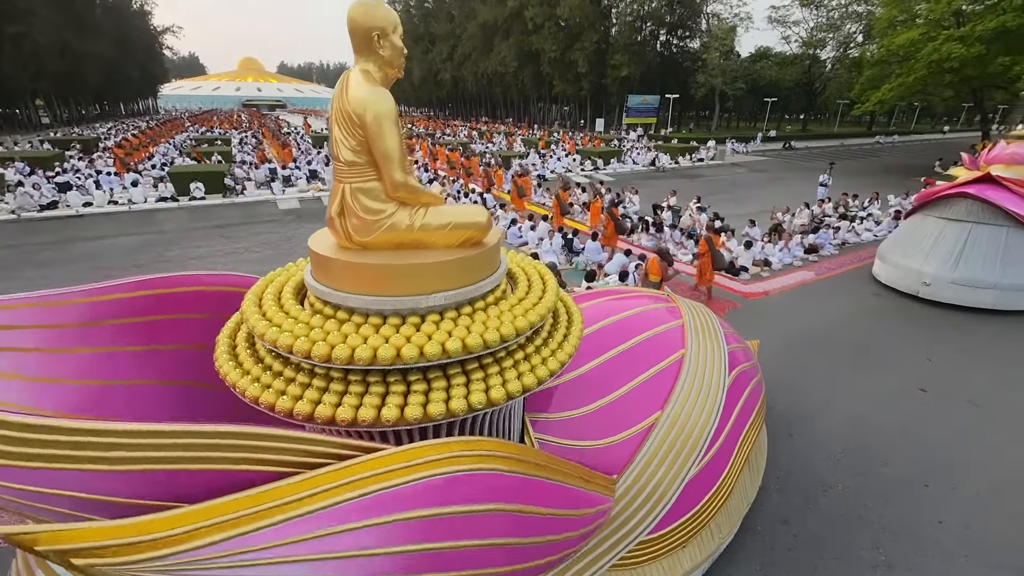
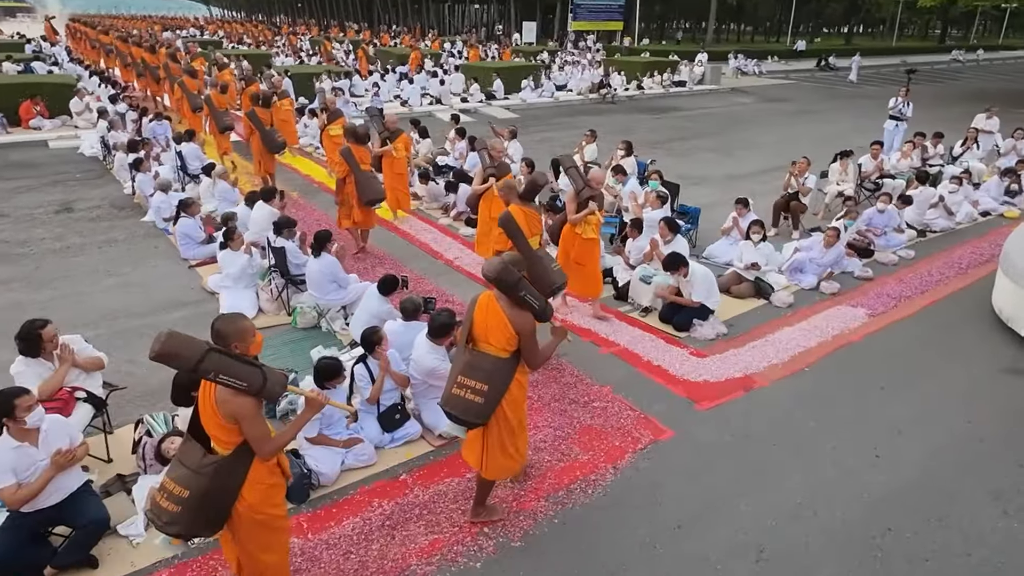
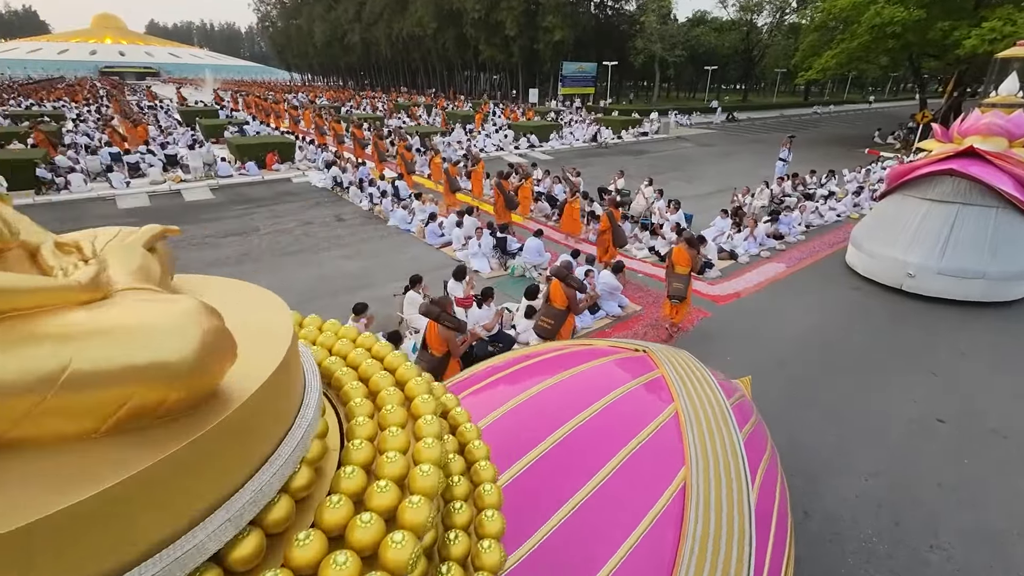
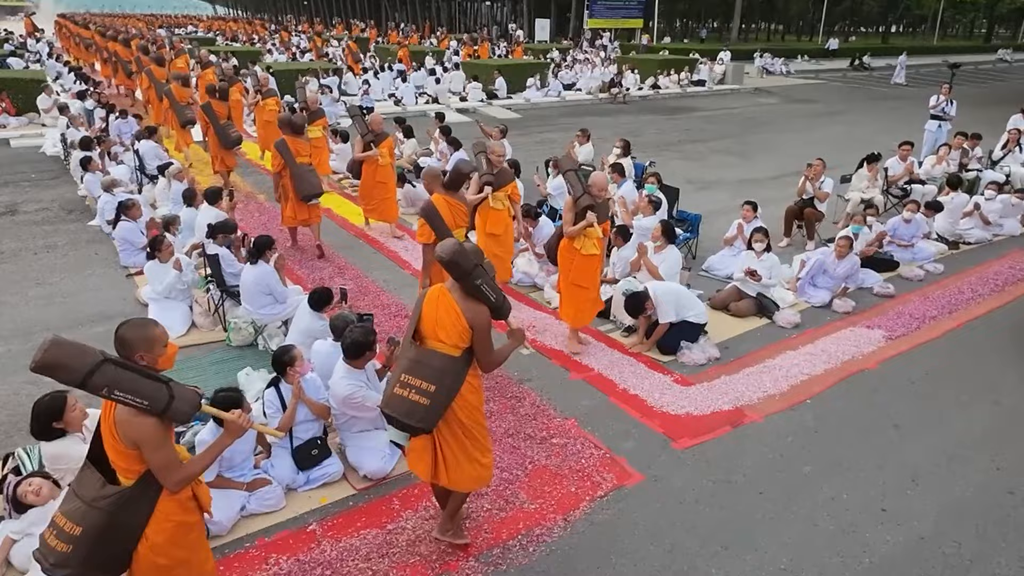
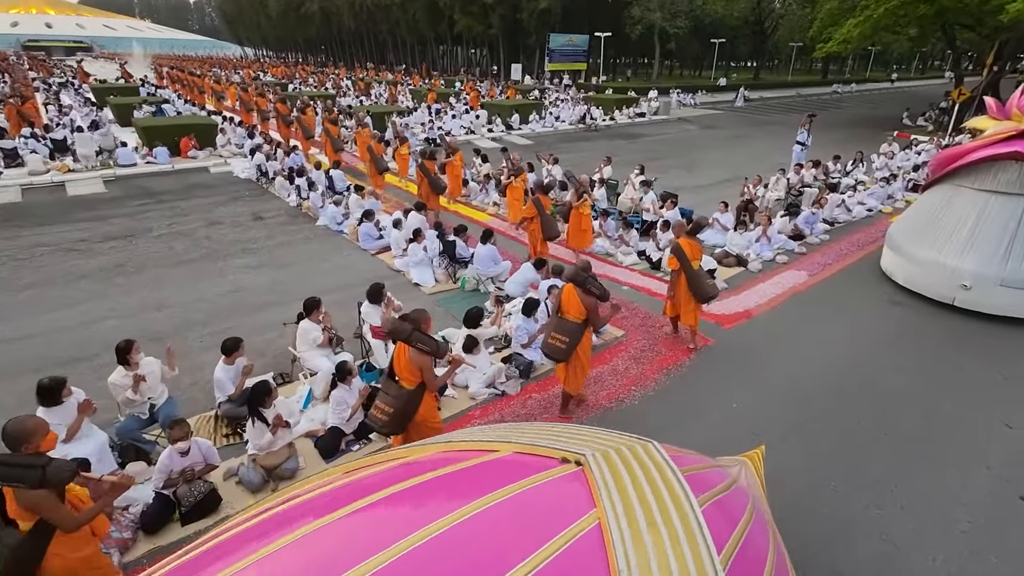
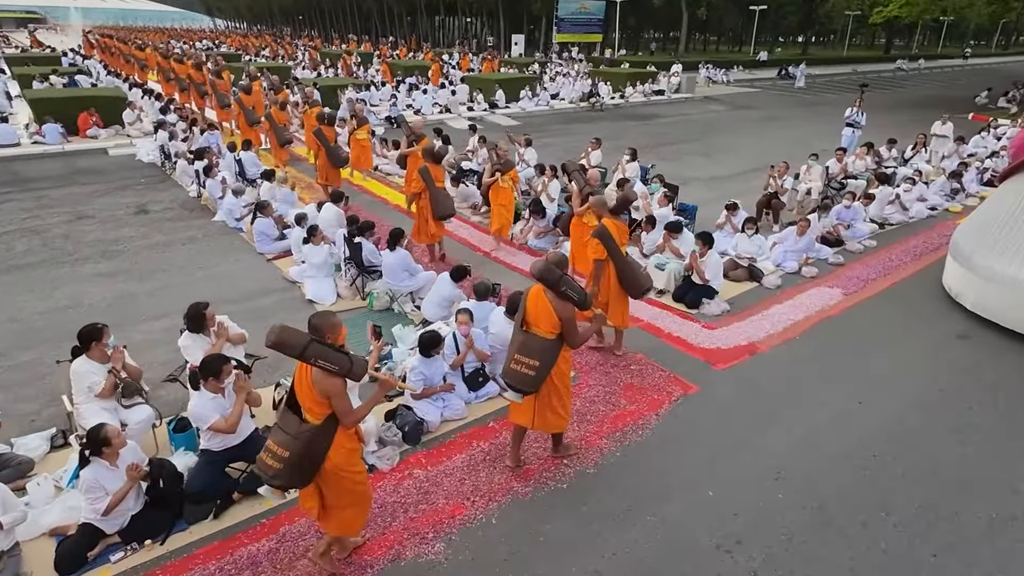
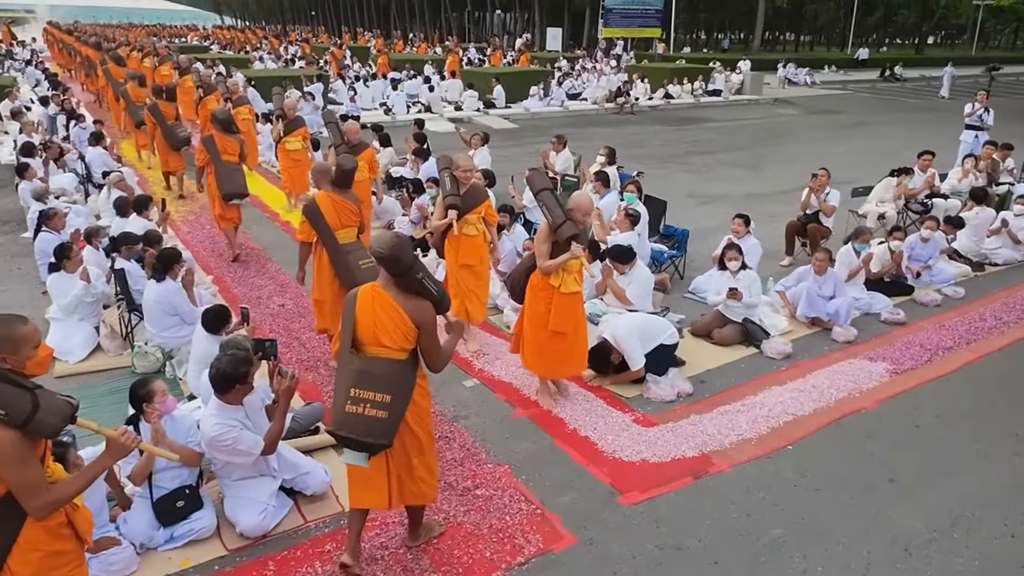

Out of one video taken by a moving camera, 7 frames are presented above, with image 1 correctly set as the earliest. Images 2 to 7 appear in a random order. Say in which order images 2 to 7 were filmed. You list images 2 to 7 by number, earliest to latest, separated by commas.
3, 5, 6, 2, 4, 7
